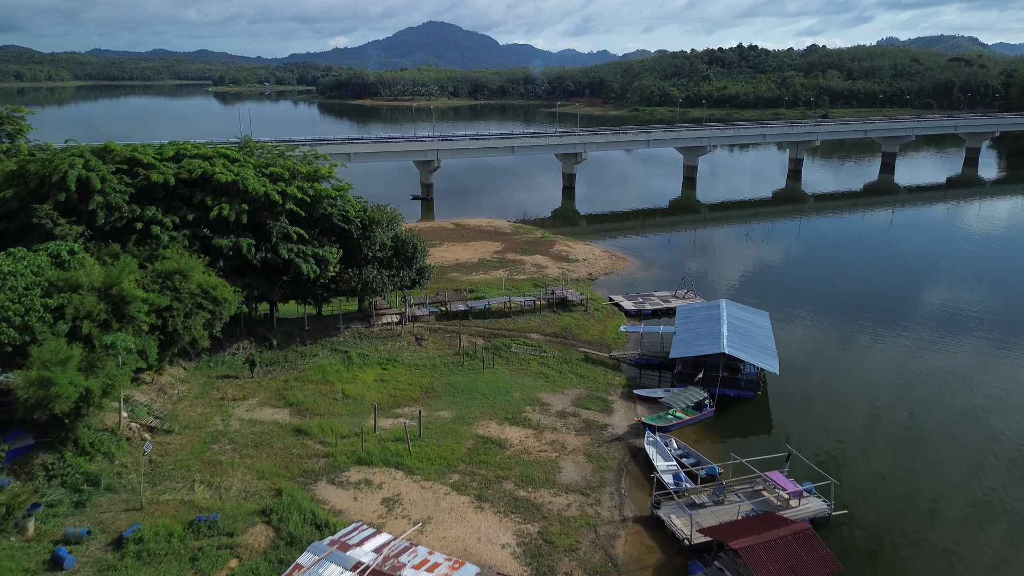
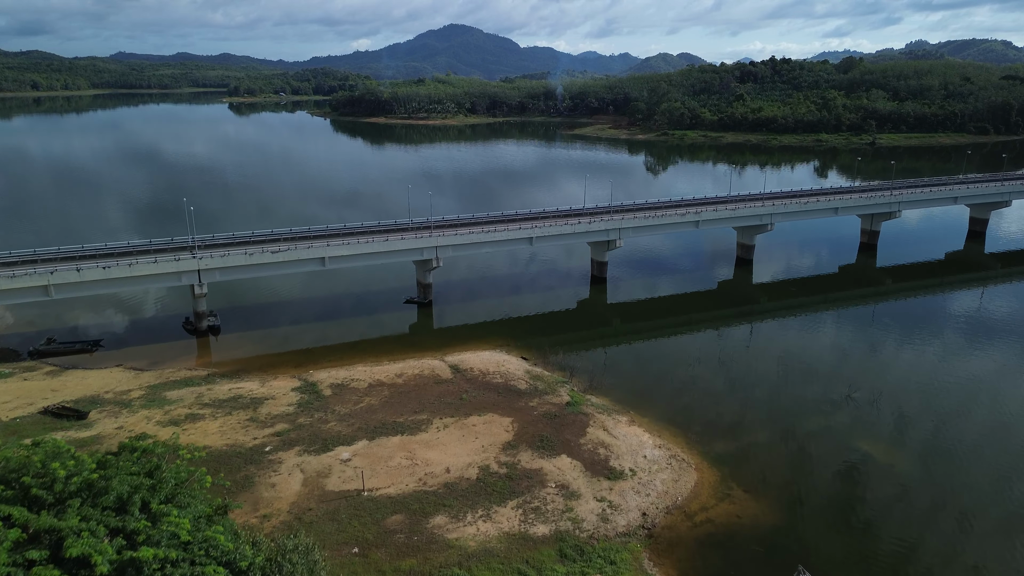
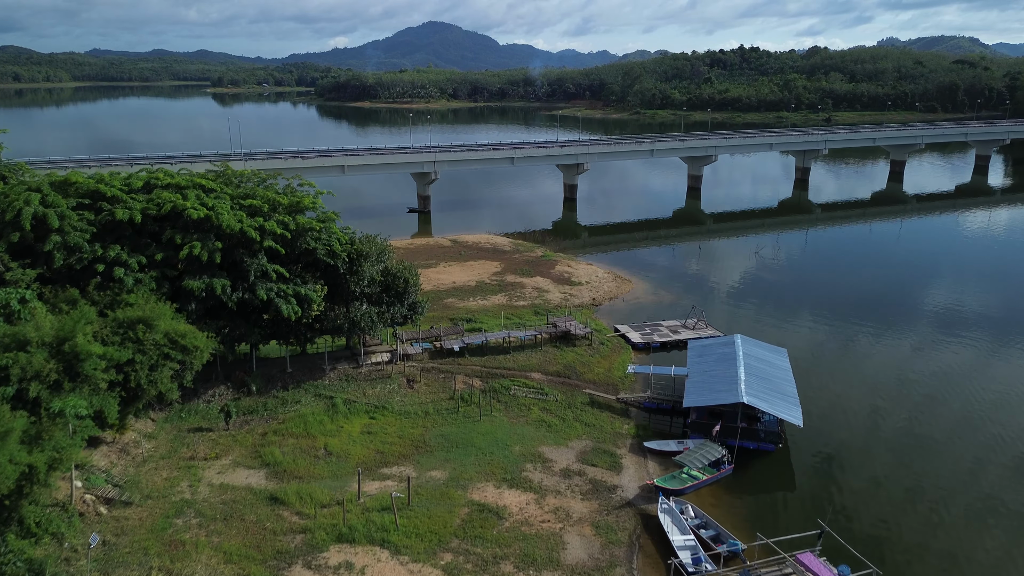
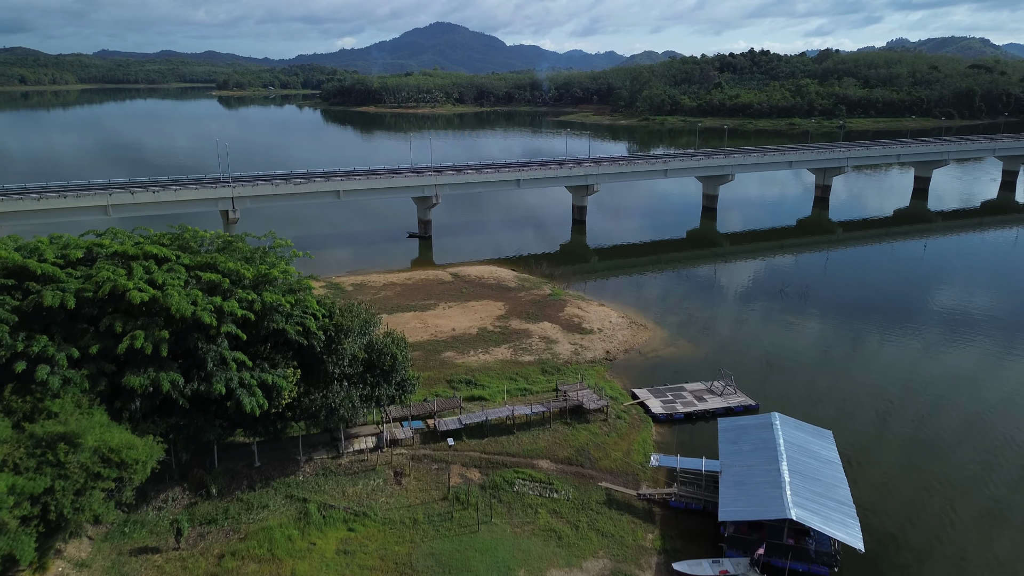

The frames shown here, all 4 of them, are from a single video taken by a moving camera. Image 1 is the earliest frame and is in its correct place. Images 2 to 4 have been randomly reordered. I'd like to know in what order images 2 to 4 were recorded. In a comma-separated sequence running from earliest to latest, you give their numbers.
3, 4, 2
